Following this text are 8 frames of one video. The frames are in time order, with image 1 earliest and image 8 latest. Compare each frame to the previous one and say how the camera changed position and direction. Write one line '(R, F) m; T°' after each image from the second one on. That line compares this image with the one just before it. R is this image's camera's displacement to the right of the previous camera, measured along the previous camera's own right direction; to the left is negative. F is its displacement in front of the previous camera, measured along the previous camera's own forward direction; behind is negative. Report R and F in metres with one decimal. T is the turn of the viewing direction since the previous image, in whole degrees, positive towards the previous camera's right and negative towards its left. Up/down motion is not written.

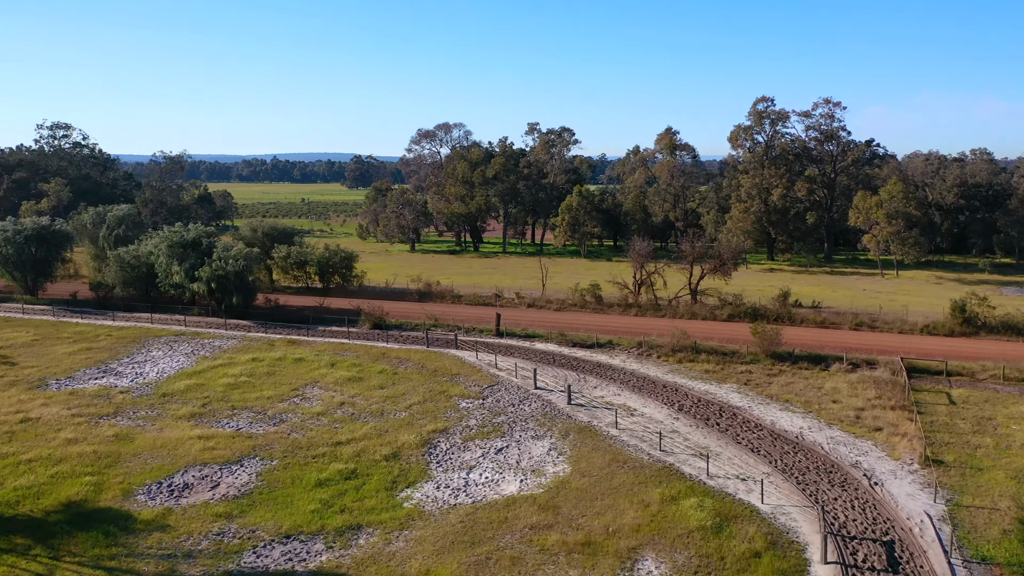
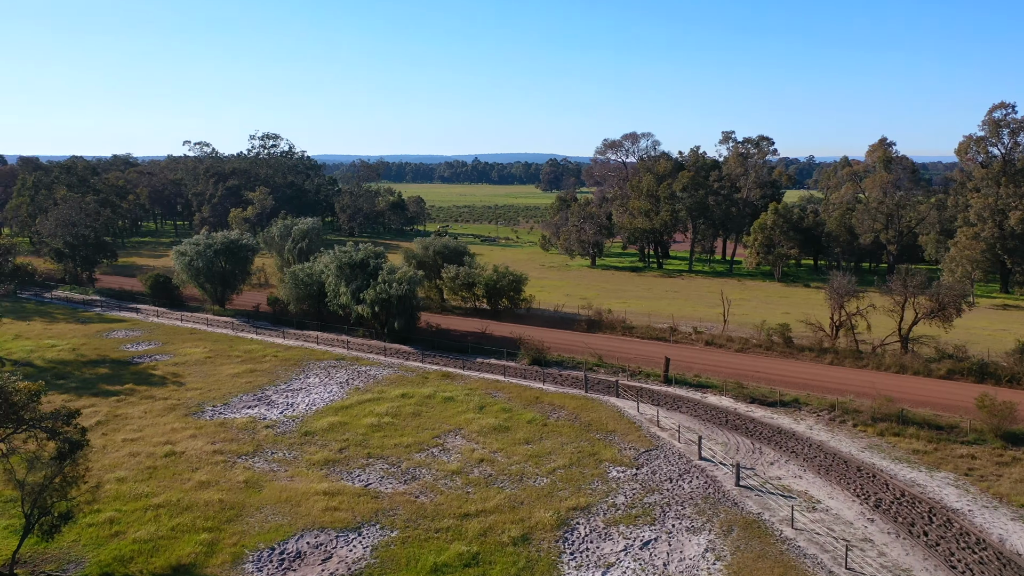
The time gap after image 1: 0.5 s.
(+0.7, +2.6) m; -13°
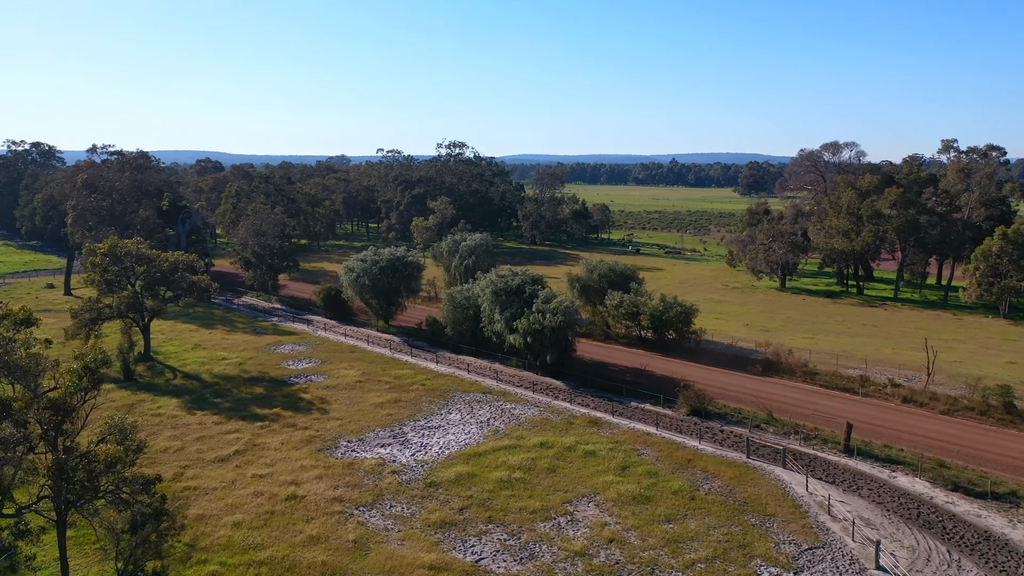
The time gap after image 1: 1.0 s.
(+1.1, +2.4) m; -13°
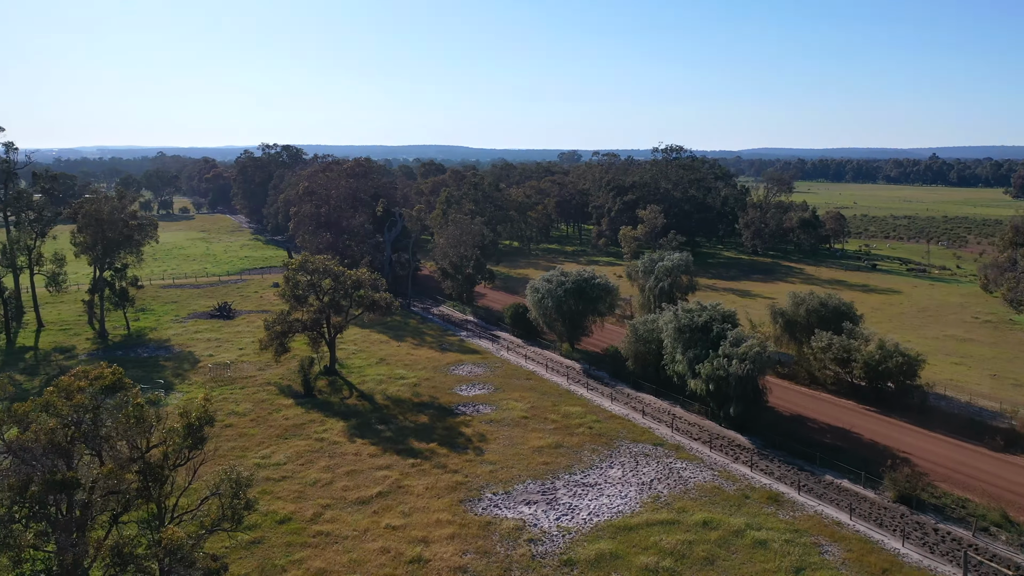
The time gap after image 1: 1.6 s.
(+1.6, +2.7) m; -16°
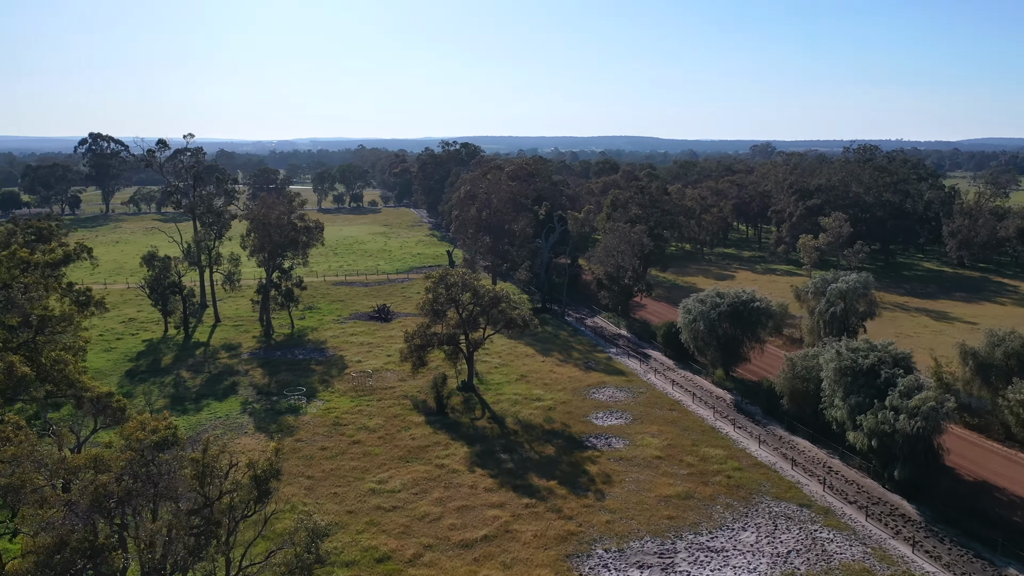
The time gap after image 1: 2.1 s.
(+1.5, +2.0) m; -13°
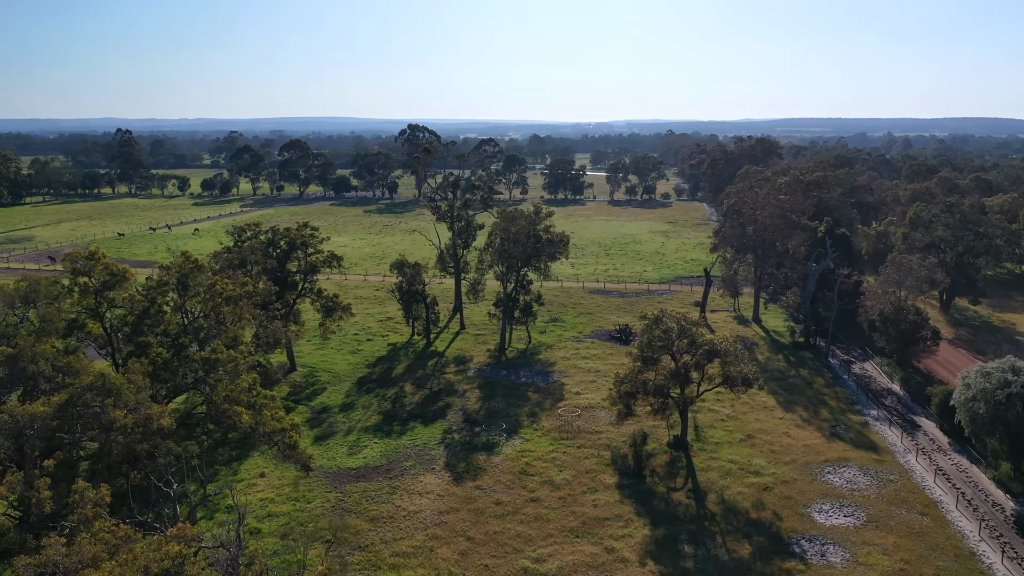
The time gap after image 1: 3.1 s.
(+2.9, +3.7) m; -21°
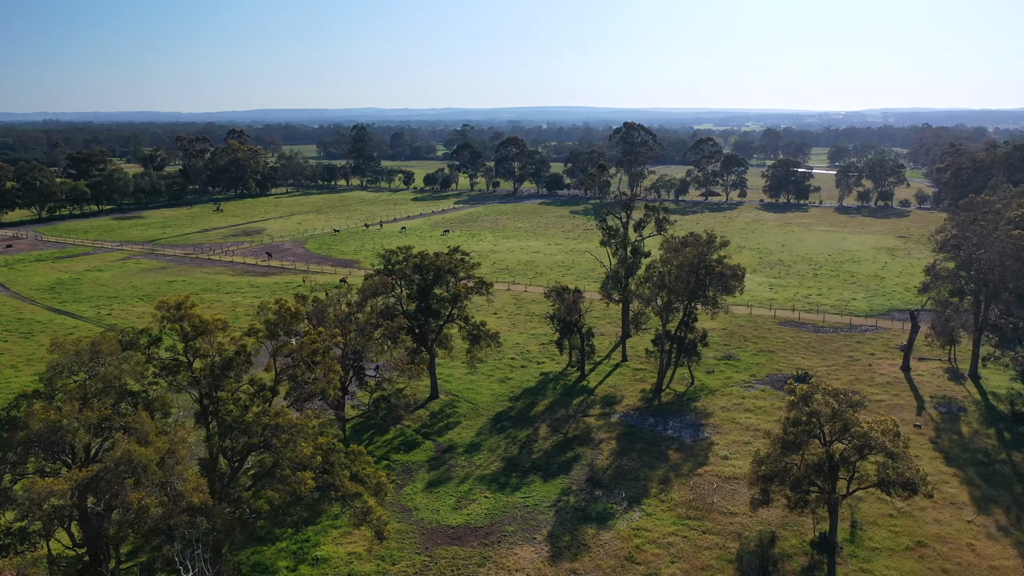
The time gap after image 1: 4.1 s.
(+3.3, +3.2) m; -15°
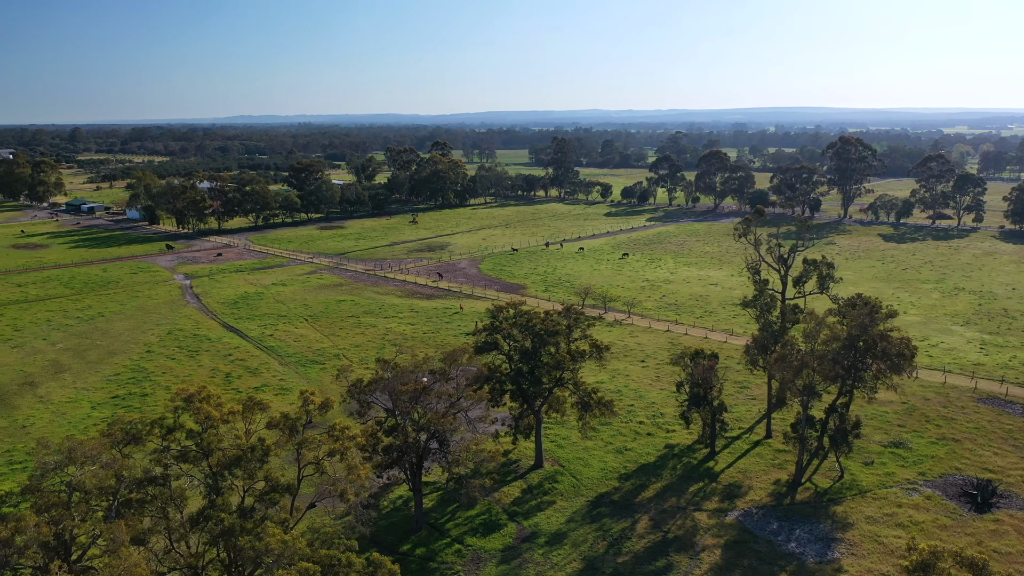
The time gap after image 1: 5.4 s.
(+4.3, +3.9) m; -15°
